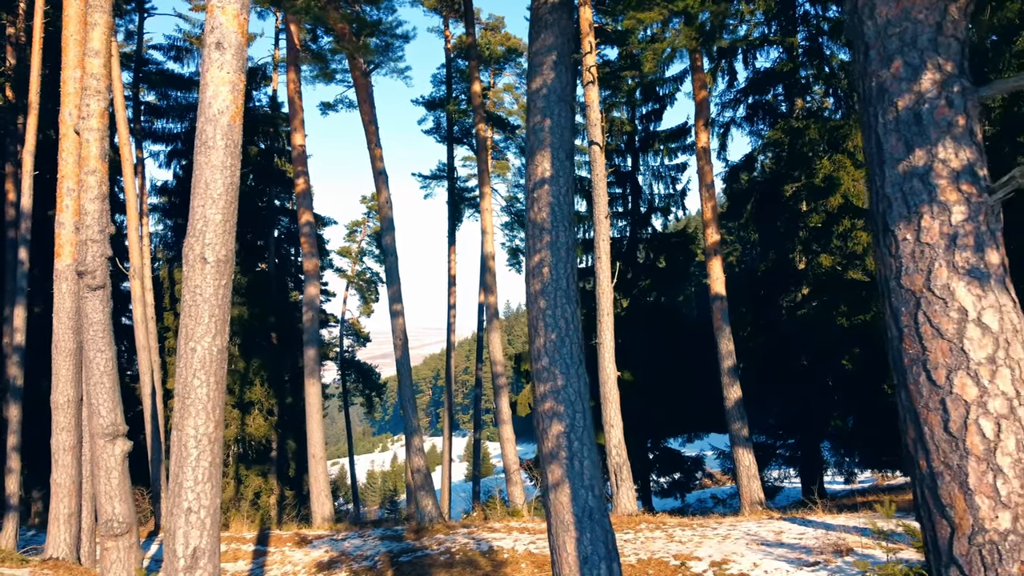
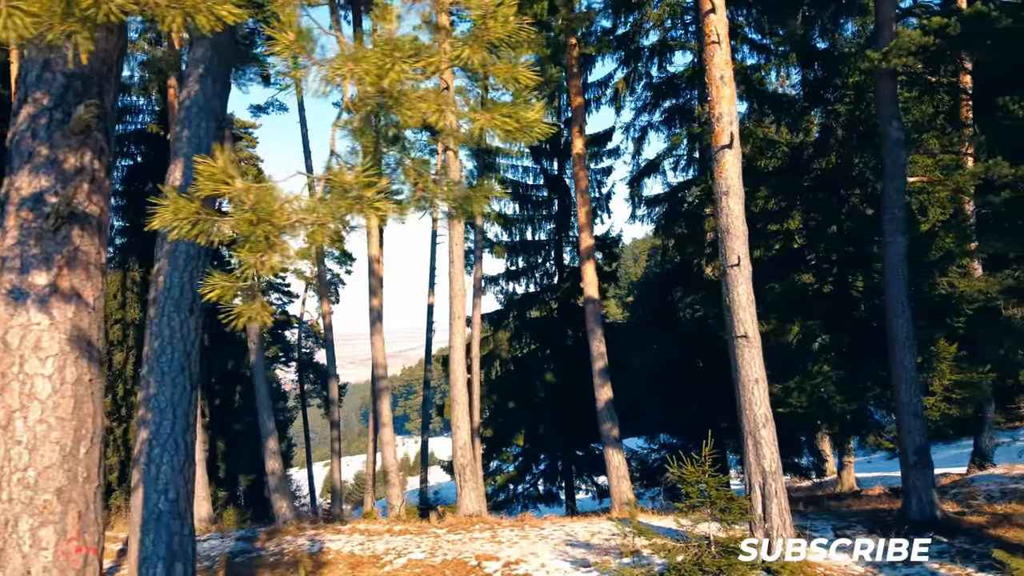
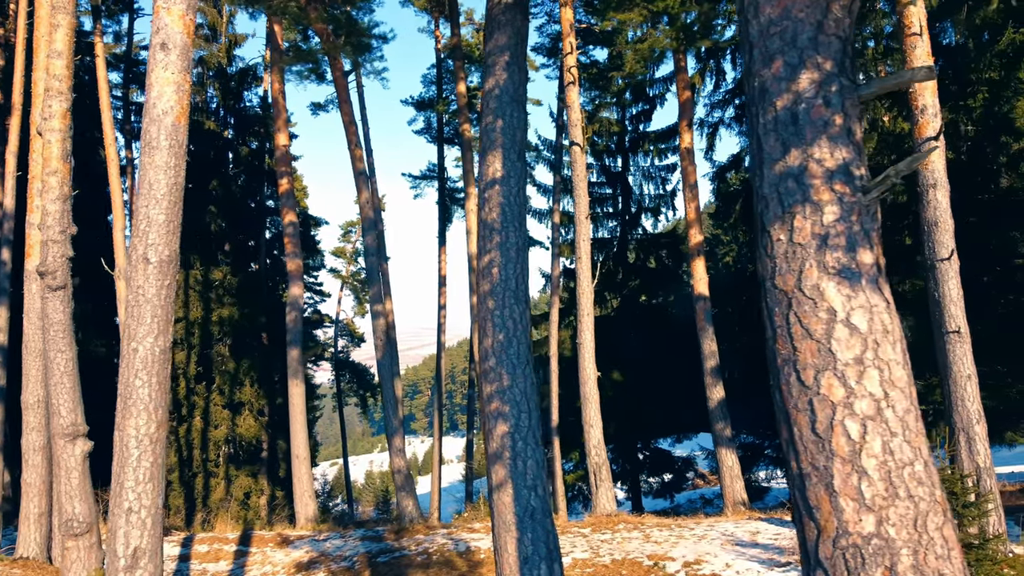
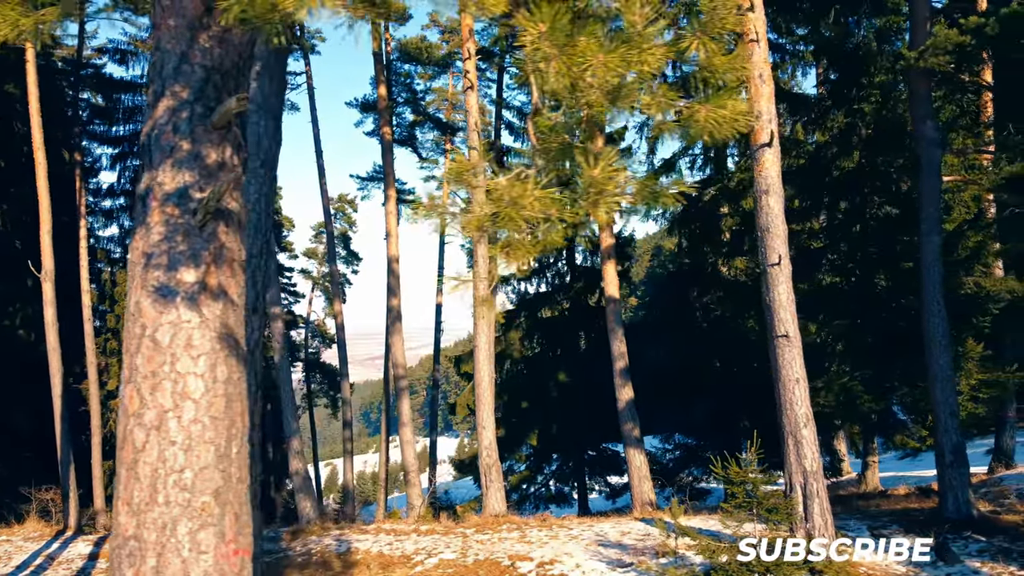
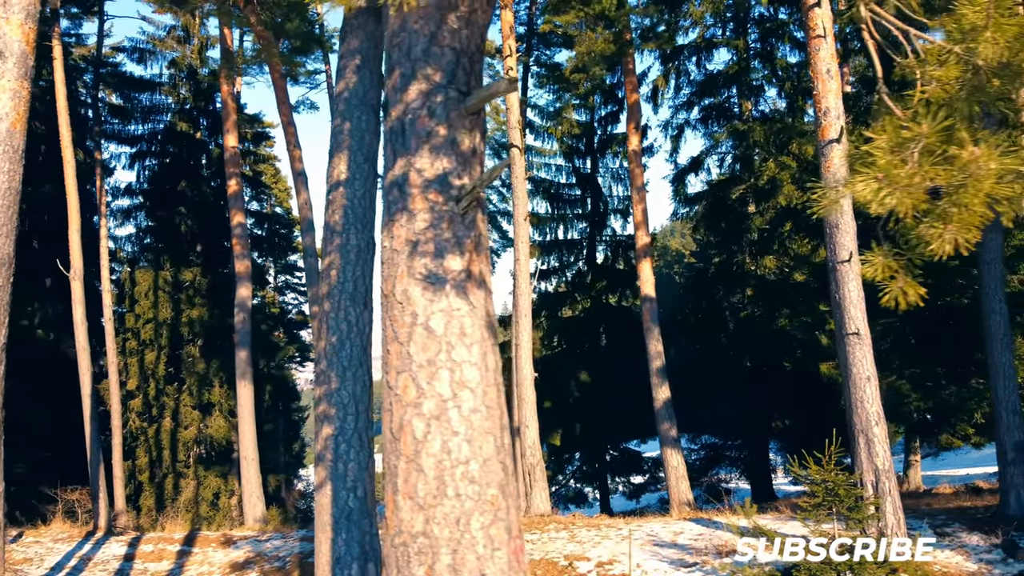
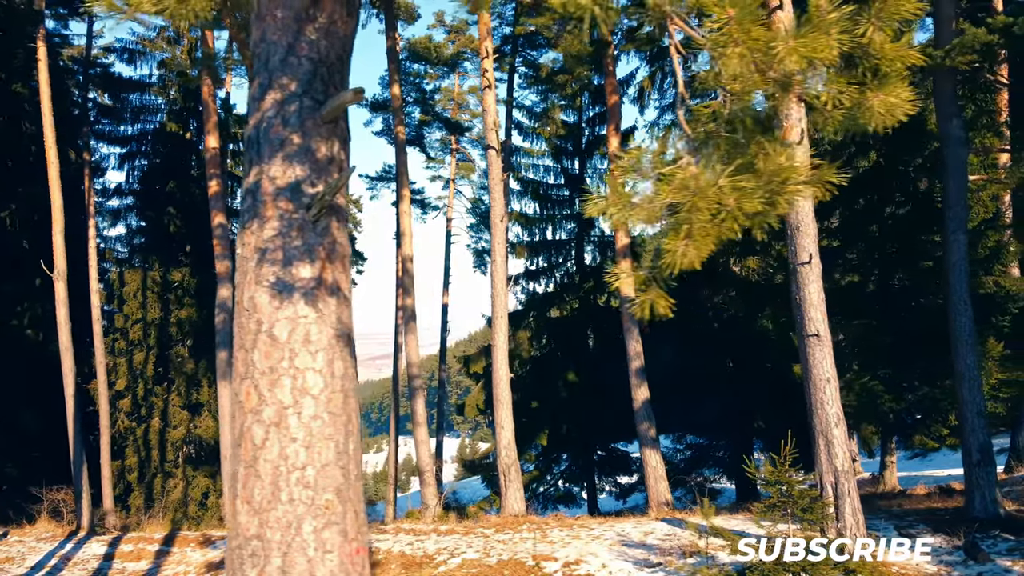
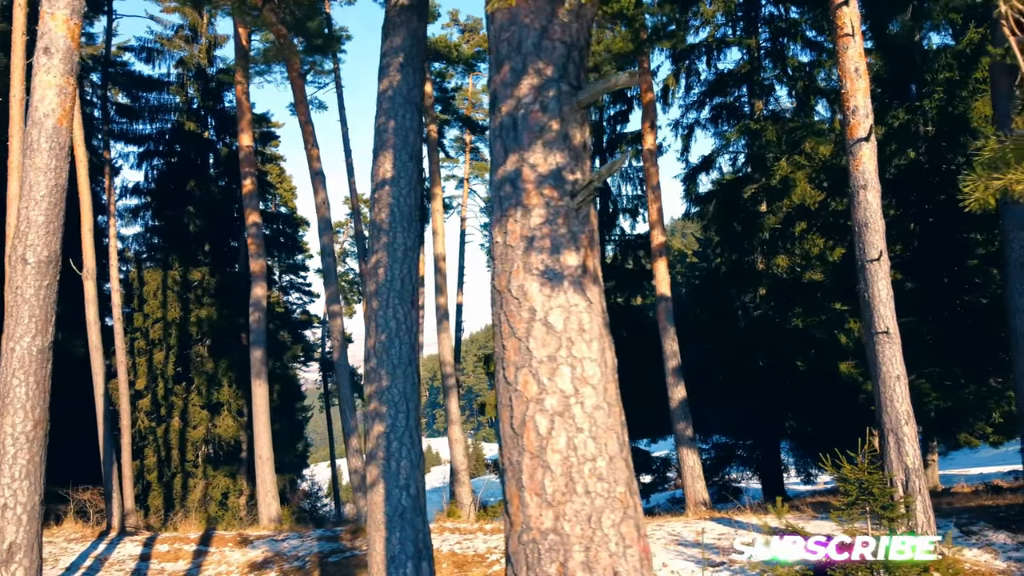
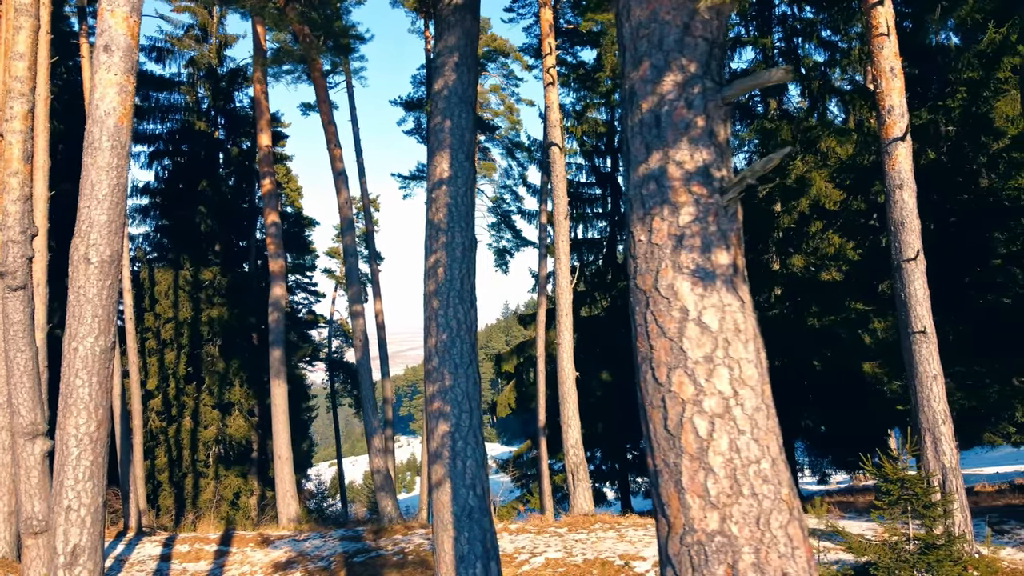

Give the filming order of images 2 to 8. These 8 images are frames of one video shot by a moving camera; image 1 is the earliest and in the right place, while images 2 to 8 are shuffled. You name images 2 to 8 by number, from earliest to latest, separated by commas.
3, 8, 7, 5, 6, 4, 2
